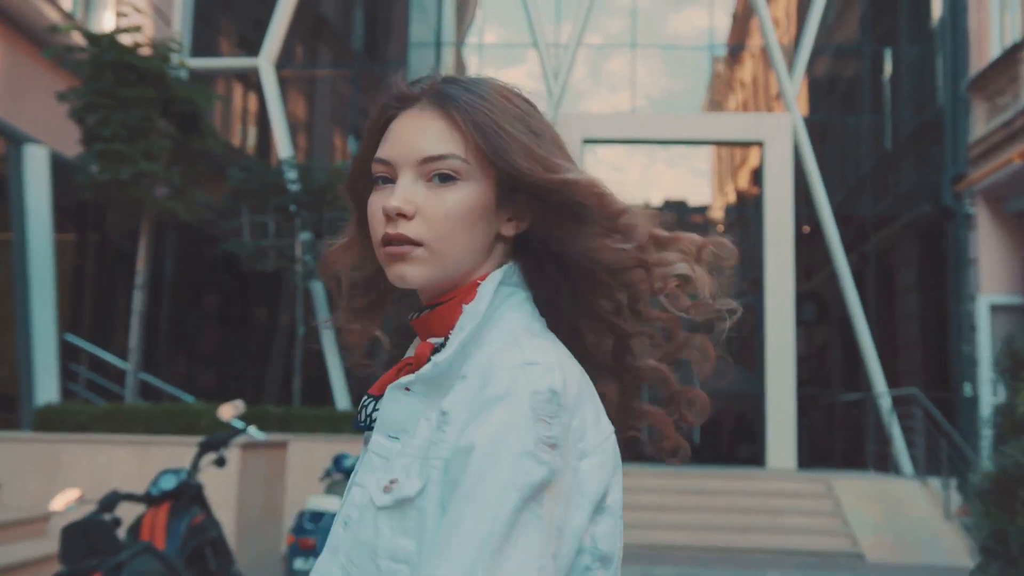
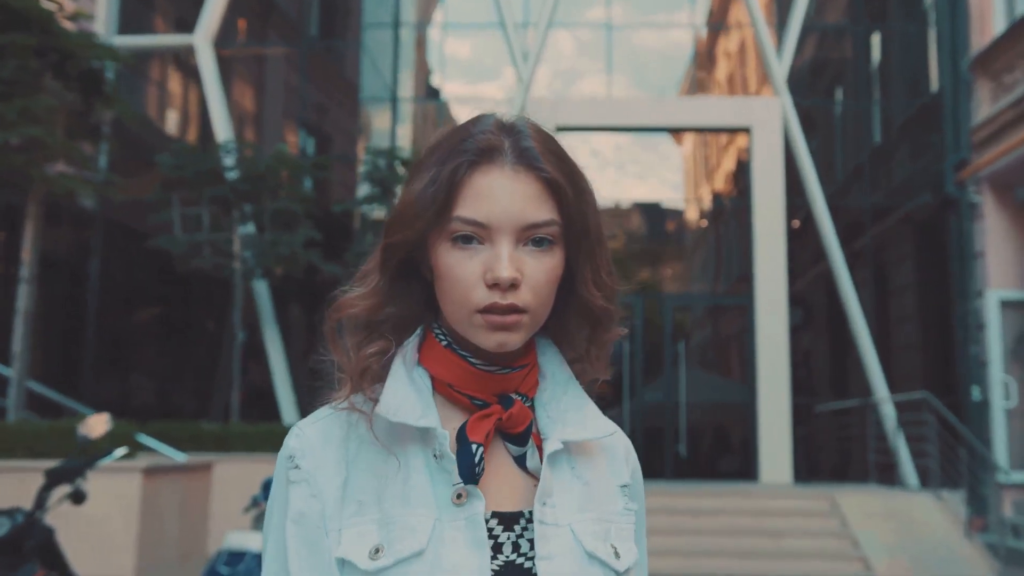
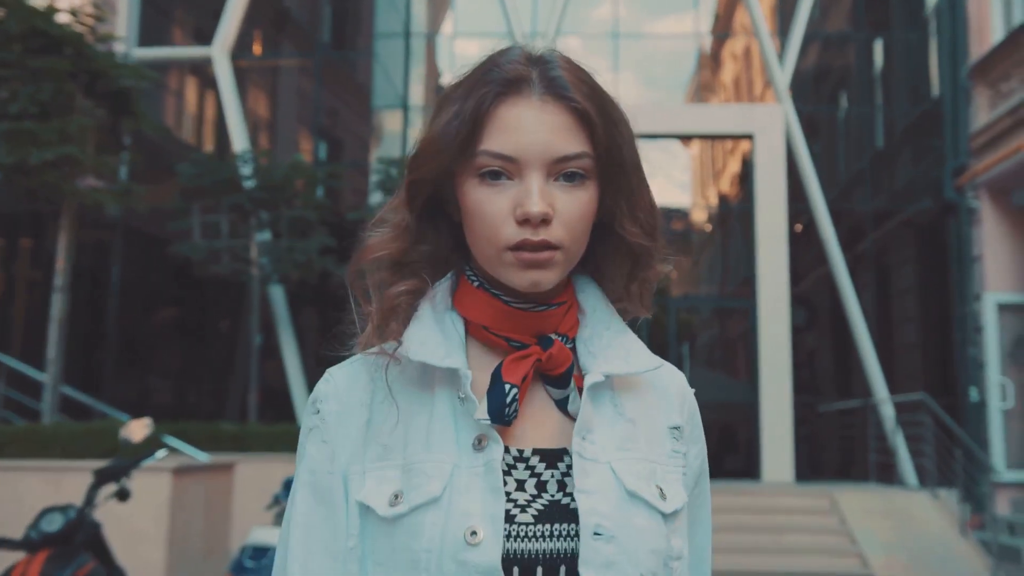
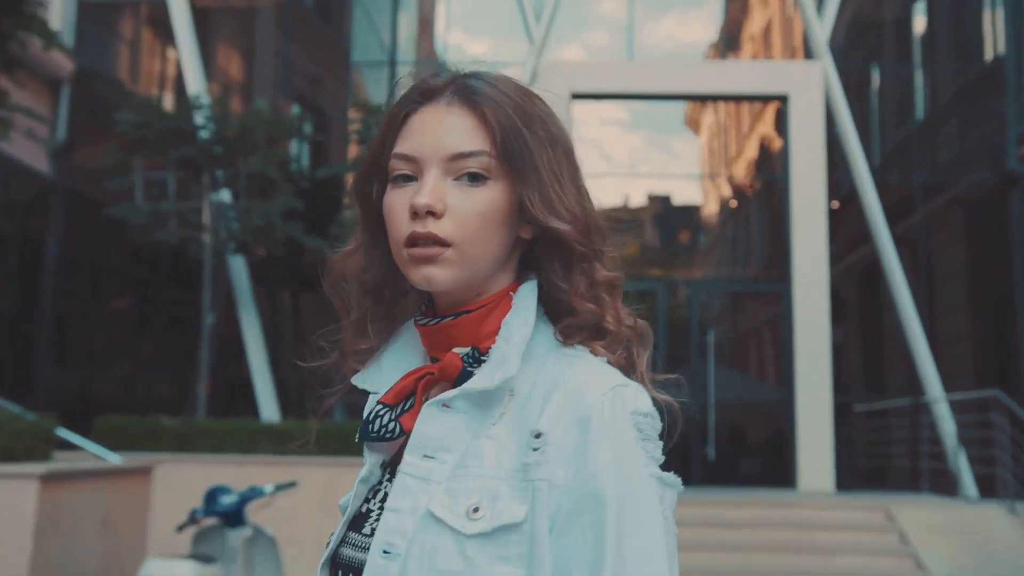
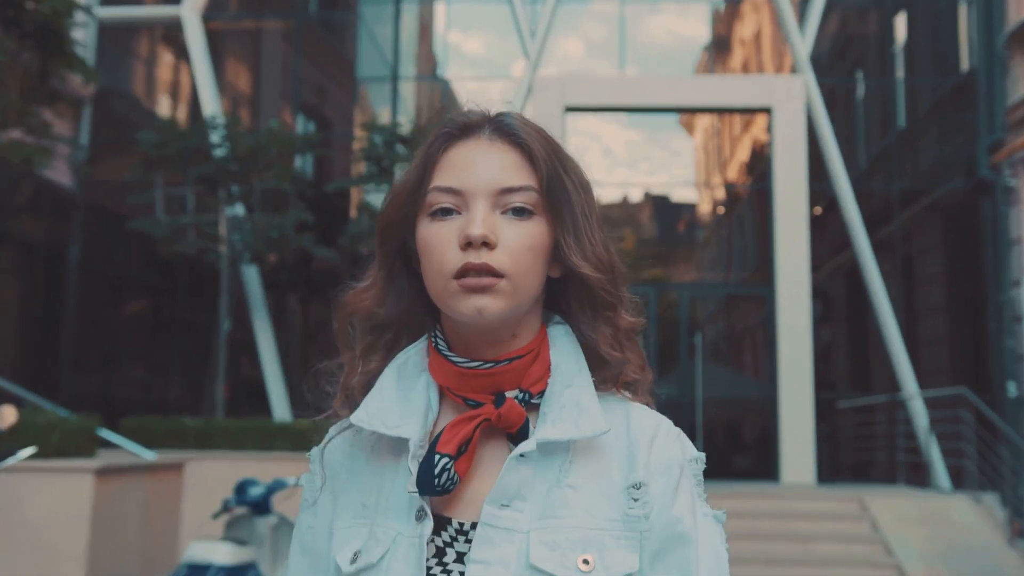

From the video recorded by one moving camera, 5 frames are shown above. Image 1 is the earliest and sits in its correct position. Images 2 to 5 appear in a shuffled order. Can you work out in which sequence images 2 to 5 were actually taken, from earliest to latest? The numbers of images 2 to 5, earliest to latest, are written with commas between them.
3, 2, 5, 4
